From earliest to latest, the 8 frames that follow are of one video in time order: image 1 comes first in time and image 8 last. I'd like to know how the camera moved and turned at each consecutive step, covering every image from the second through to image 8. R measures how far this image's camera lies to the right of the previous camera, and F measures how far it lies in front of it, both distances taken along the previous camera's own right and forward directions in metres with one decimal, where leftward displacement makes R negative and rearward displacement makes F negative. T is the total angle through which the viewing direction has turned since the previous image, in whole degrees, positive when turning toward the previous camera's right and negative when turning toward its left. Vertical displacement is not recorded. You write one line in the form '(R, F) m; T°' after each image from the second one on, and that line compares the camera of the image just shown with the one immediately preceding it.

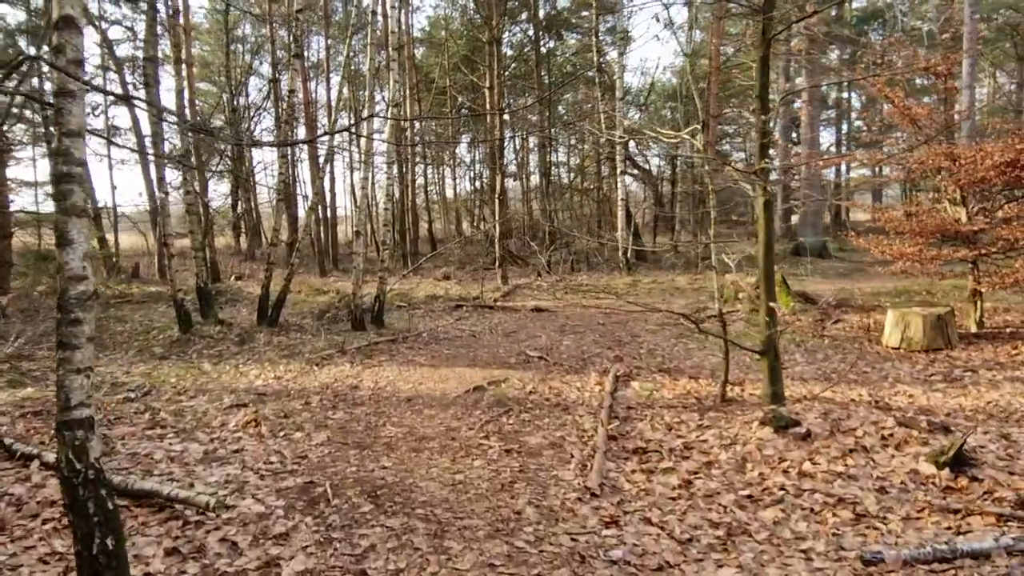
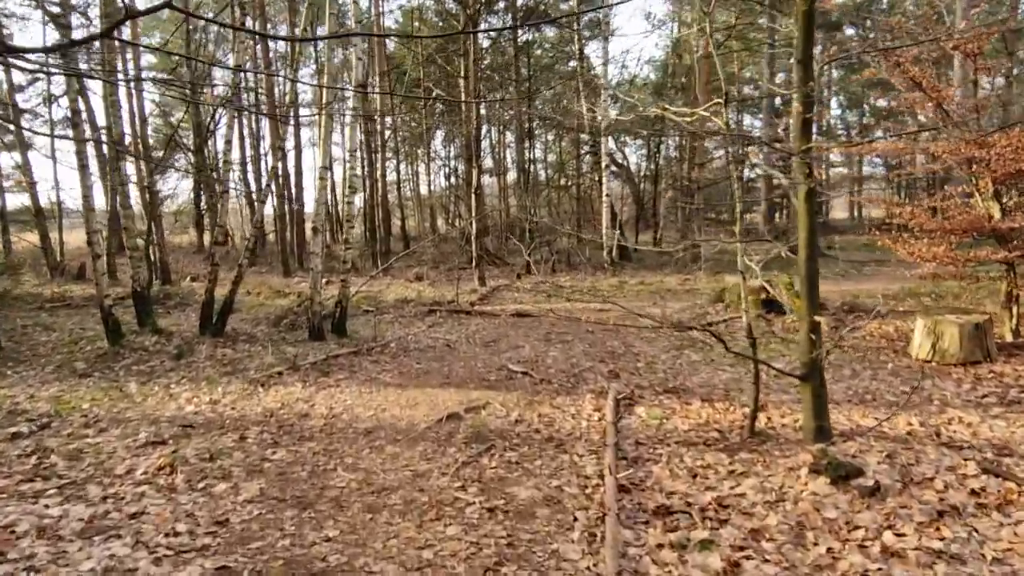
(-0.1, +1.3) m; +2°
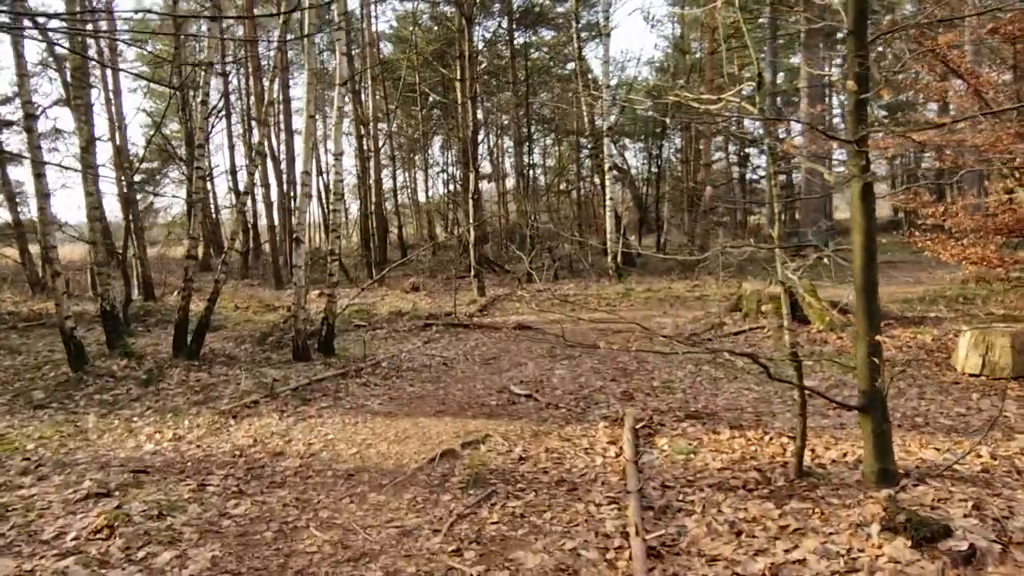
(0.0, +0.8) m; 0°
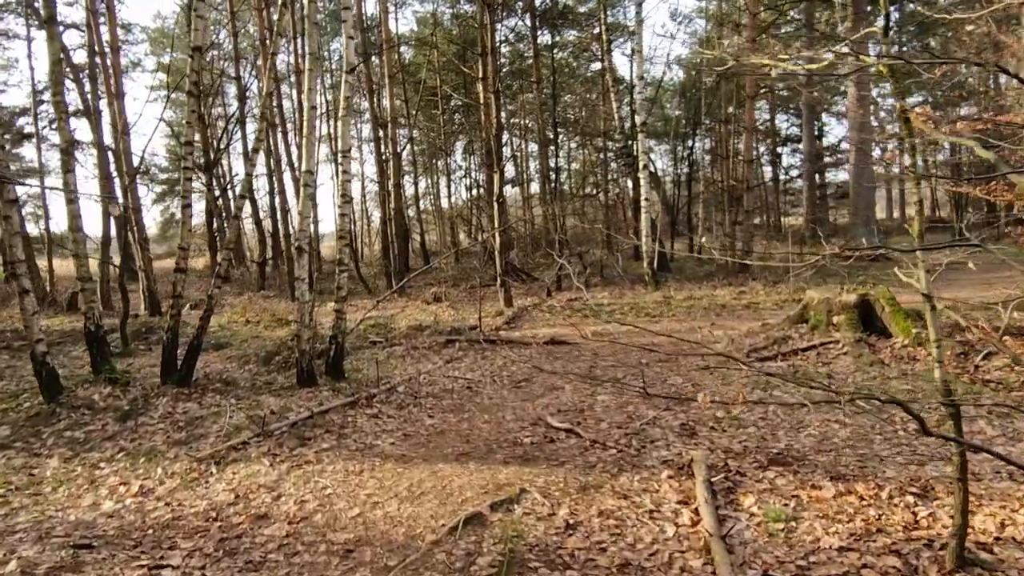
(-0.1, +1.2) m; -2°
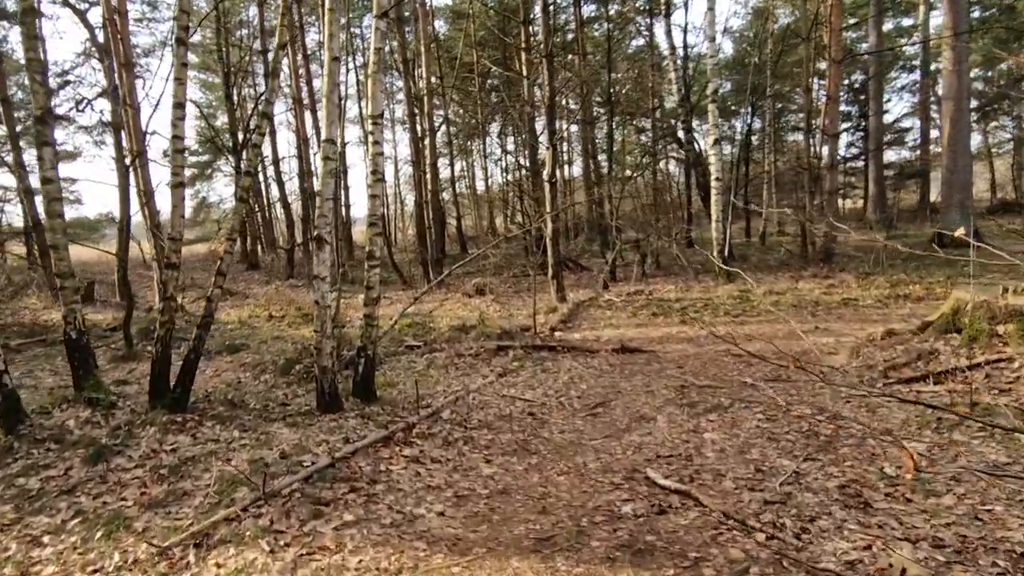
(-0.4, +1.8) m; -3°
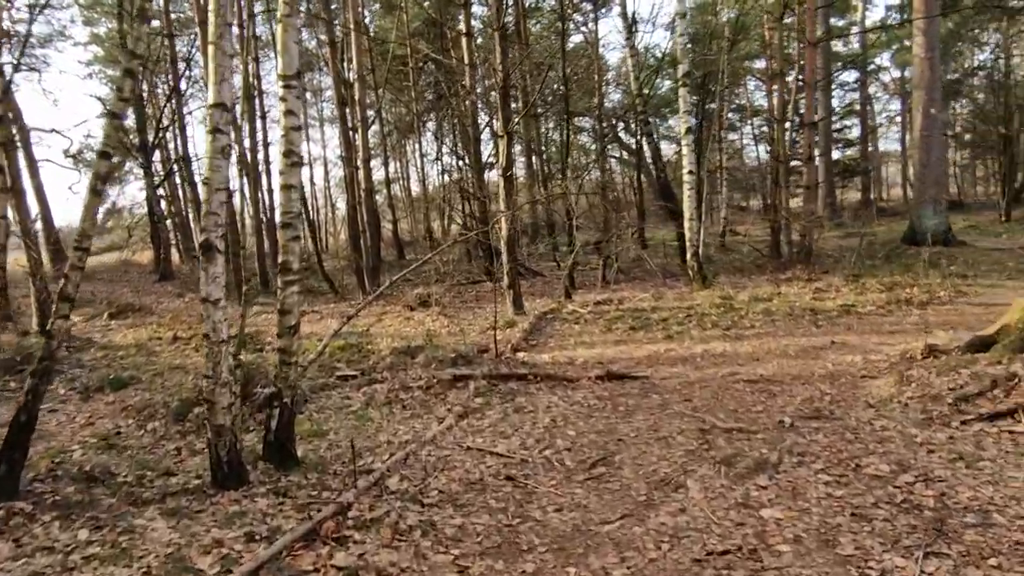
(-0.2, +1.8) m; +5°
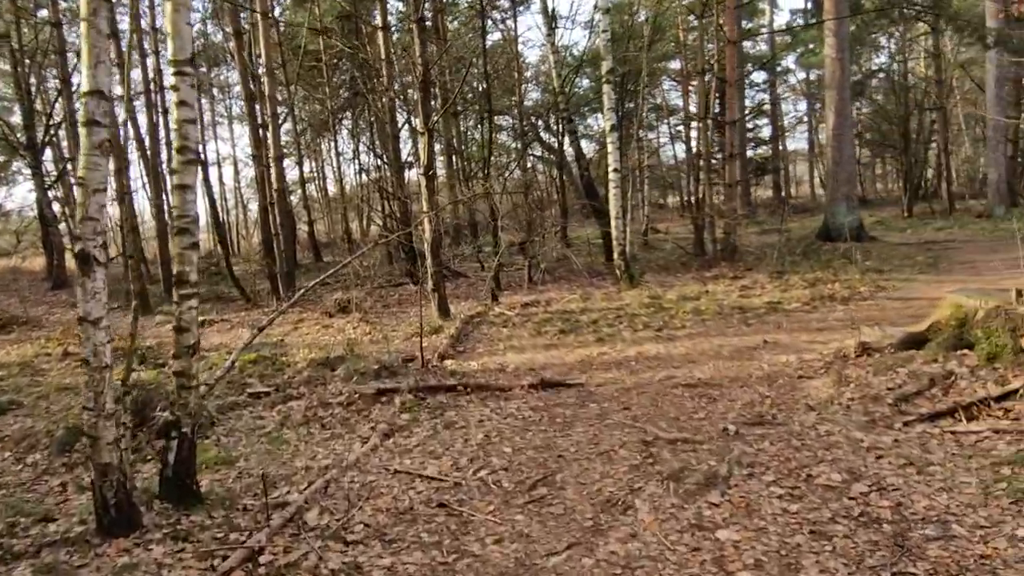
(0.0, +0.4) m; +6°
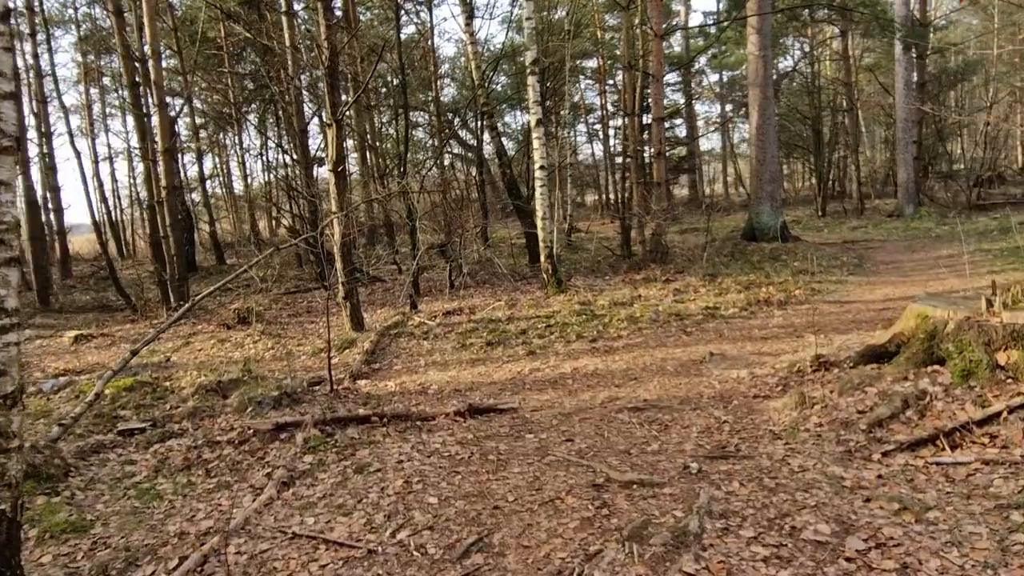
(0.0, +0.9) m; +6°
